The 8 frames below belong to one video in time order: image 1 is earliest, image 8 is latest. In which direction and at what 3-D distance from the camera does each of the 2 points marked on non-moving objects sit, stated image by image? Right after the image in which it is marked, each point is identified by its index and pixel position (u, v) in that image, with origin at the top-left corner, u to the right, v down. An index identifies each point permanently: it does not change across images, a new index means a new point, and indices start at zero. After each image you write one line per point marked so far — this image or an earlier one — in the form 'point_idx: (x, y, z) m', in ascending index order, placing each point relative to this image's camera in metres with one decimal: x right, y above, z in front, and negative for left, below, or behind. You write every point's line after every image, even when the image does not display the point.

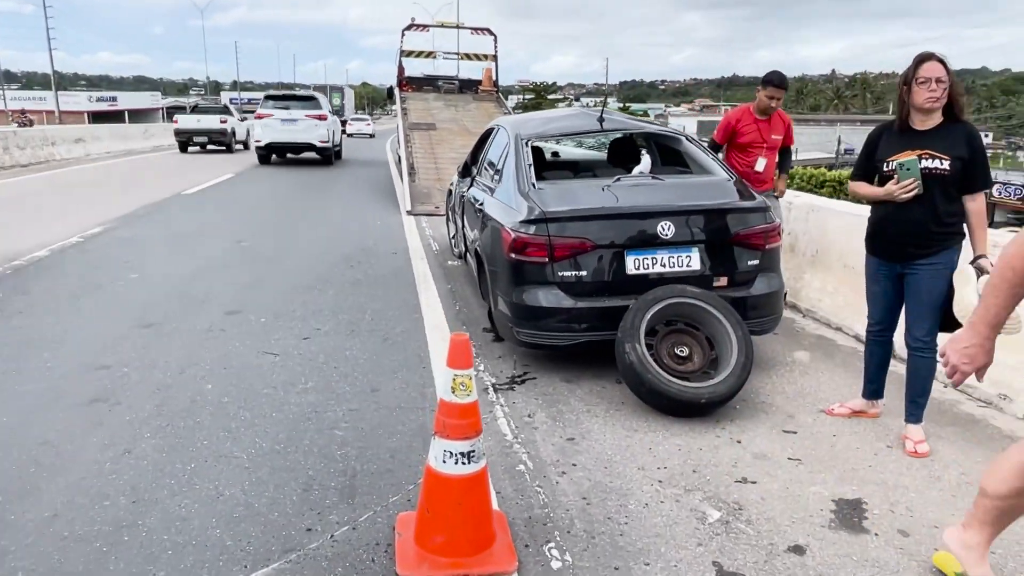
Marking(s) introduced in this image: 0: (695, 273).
0: (+1.1, +0.1, +4.6) m
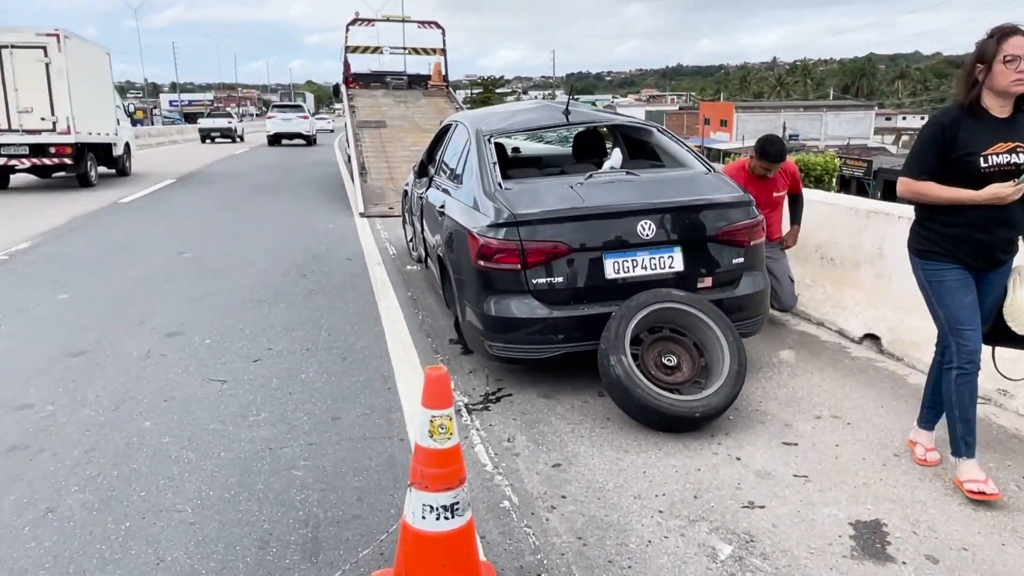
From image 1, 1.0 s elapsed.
0: (+0.9, +0.1, +4.3) m
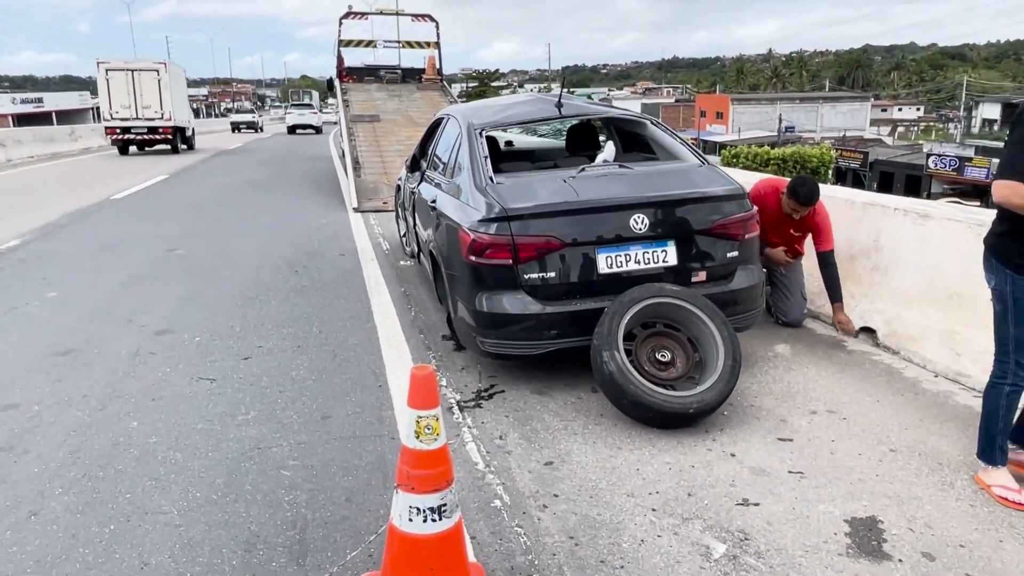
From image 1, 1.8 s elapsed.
0: (+0.9, +0.1, +4.3) m
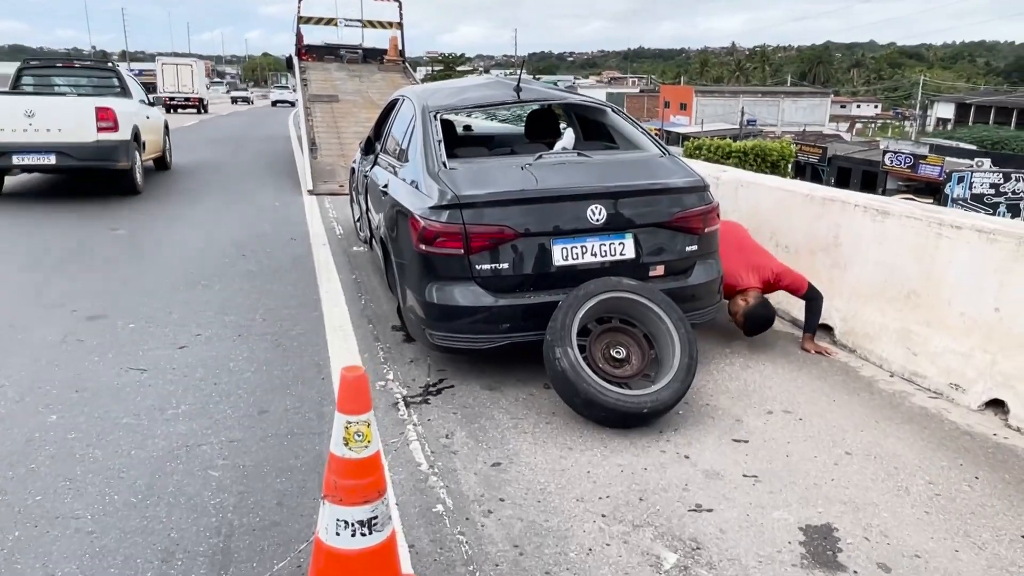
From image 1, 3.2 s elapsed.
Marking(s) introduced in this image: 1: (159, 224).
0: (+0.6, +0.1, +4.1) m
1: (-3.9, +0.7, +8.4) m
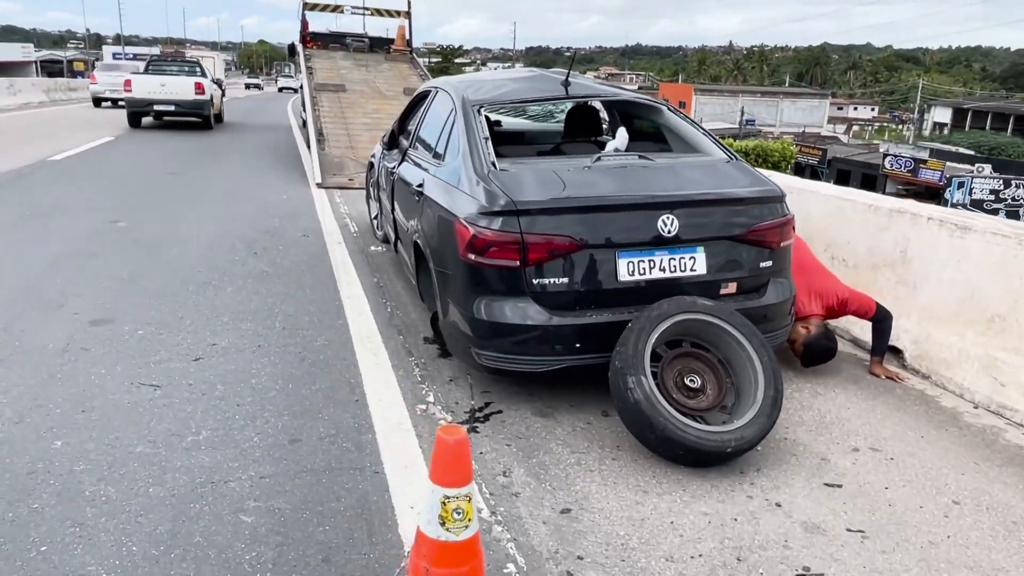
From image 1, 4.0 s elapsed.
0: (+0.9, 0.0, +3.7) m
1: (-3.6, +0.7, +8.0) m
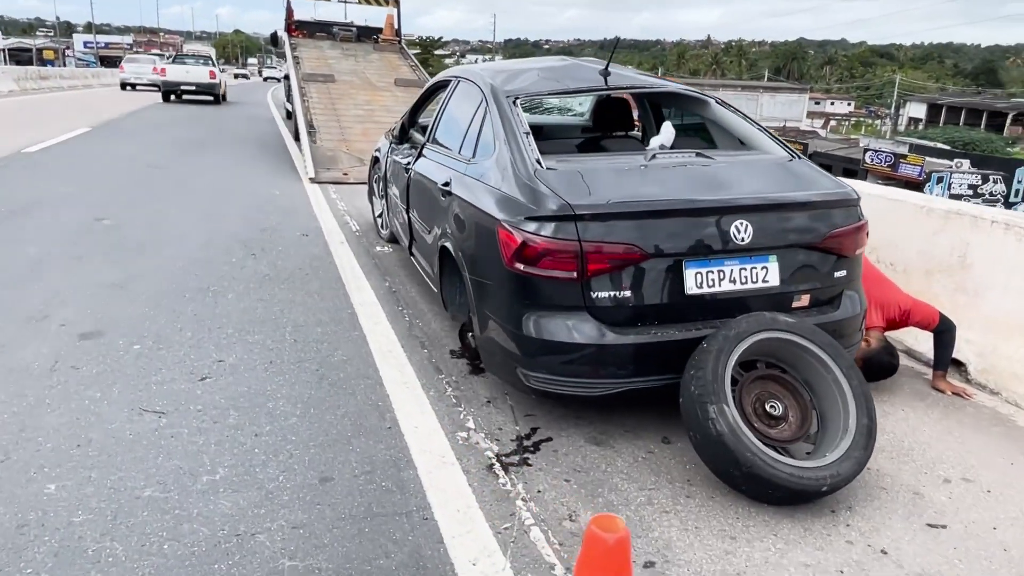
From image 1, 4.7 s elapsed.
0: (+1.1, 0.0, +3.4) m
1: (-3.5, +0.7, +7.5) m
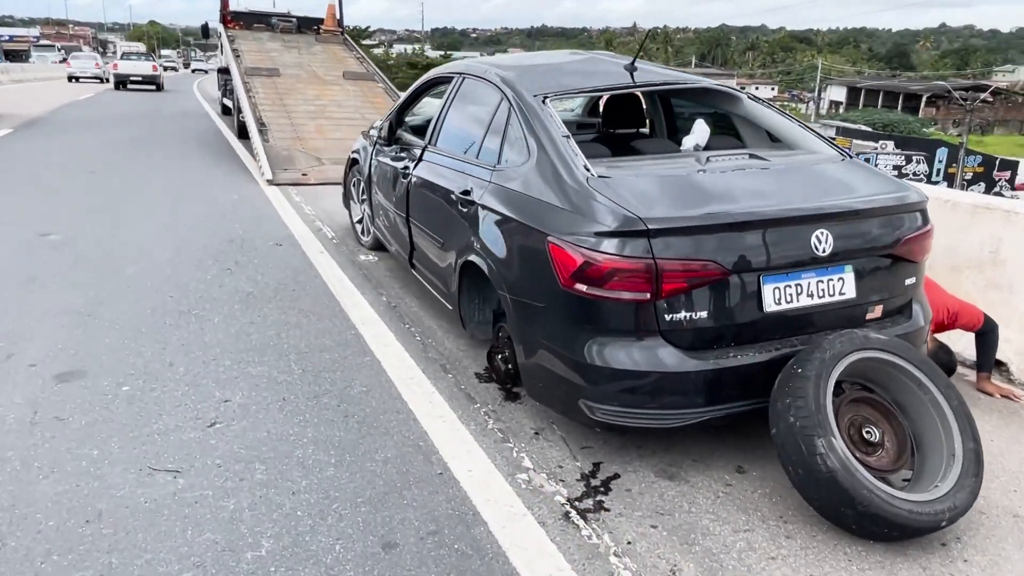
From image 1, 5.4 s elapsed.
0: (+1.4, -0.1, +3.1) m
1: (-3.6, +0.5, +6.8) m
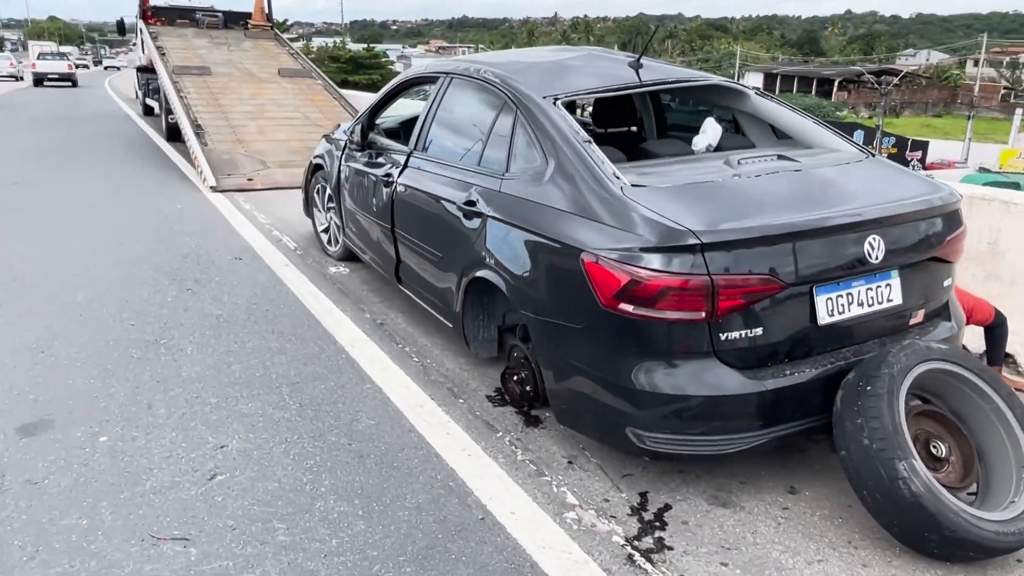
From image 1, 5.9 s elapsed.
0: (+1.5, -0.1, +3.0) m
1: (-3.8, +0.3, +6.2) m
